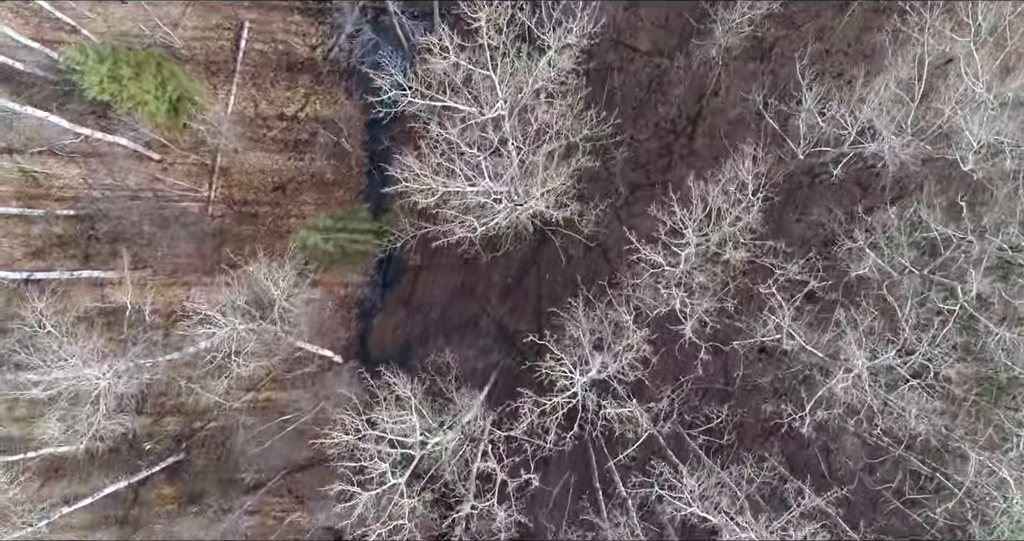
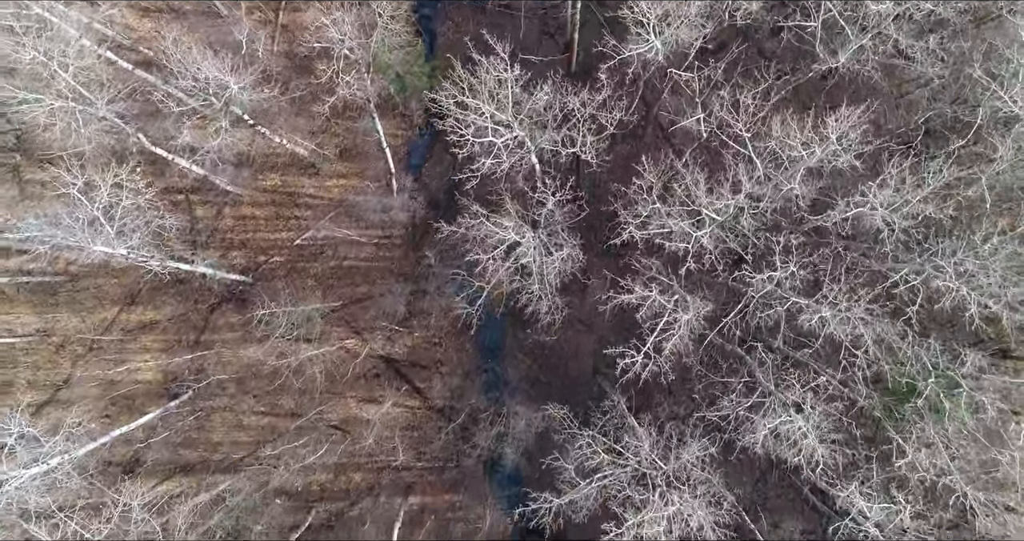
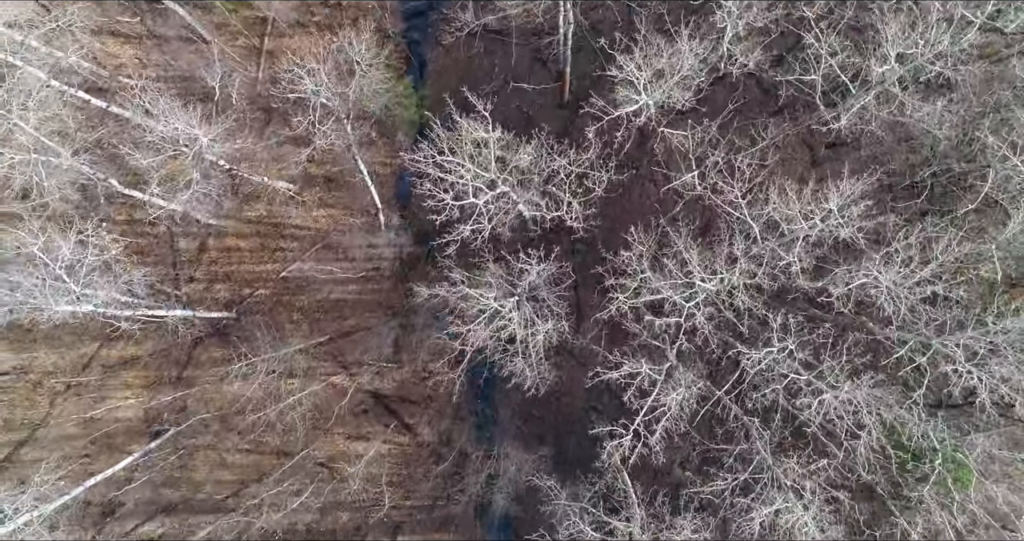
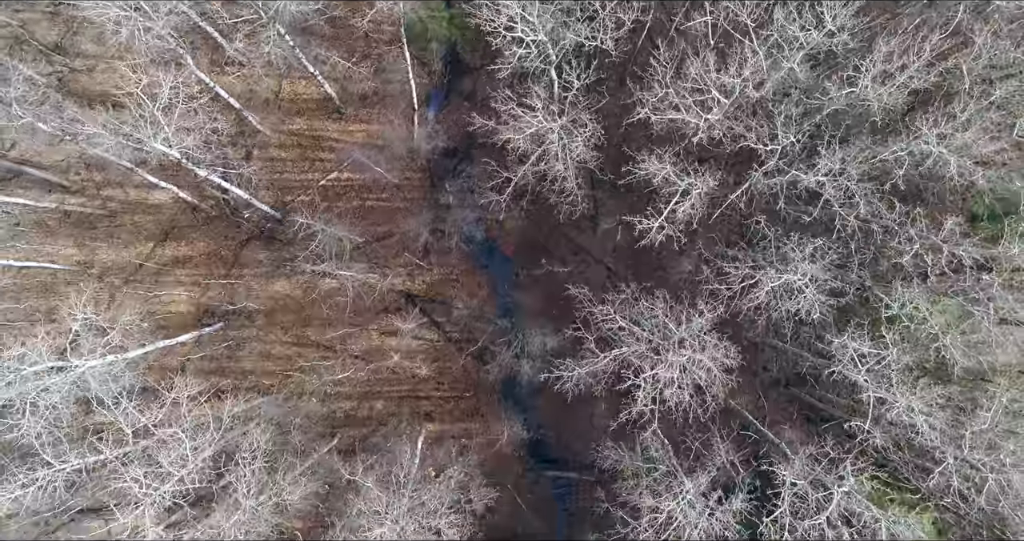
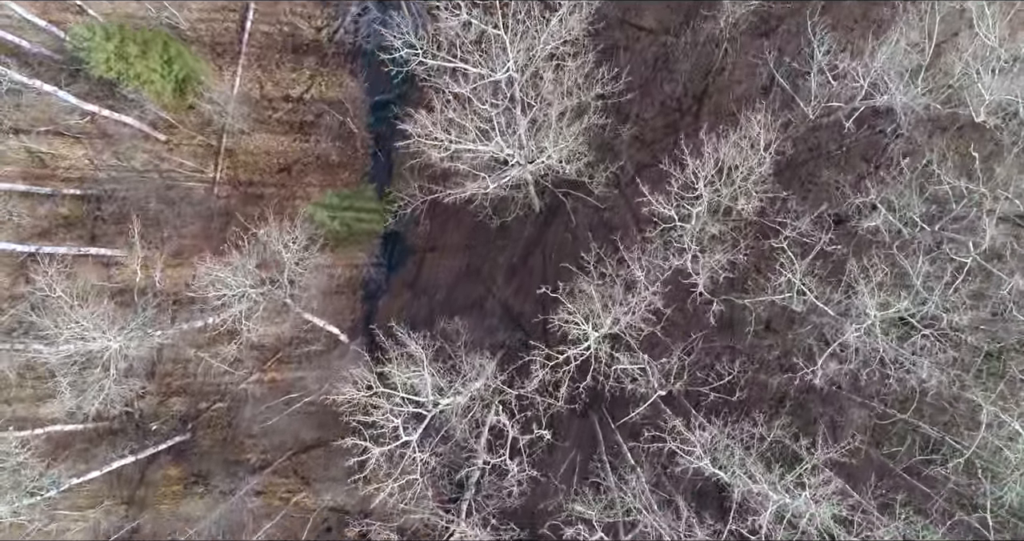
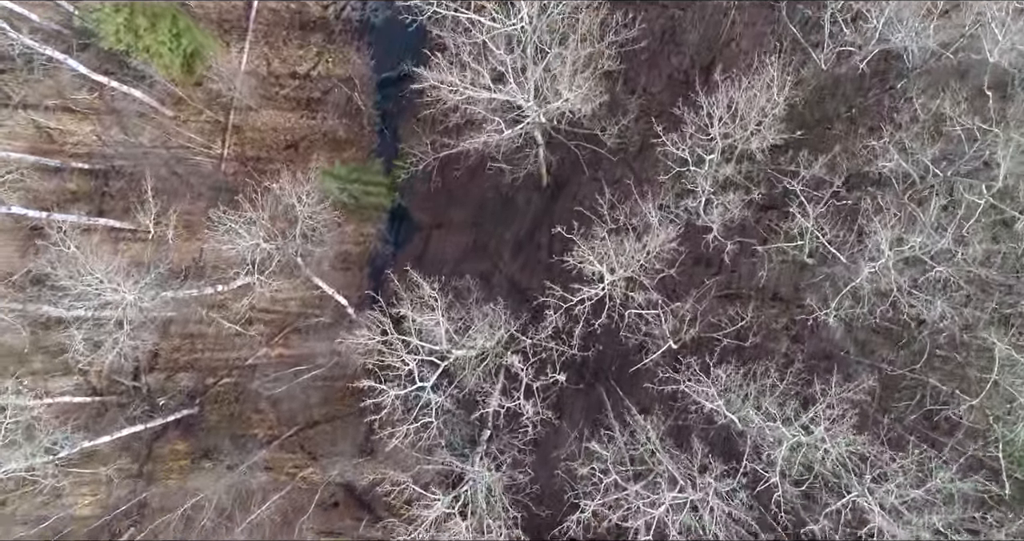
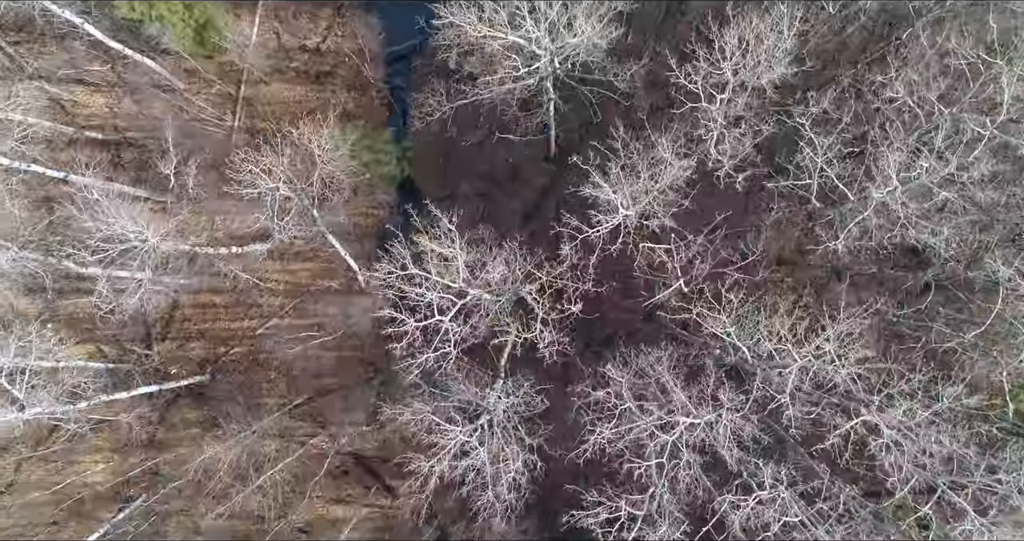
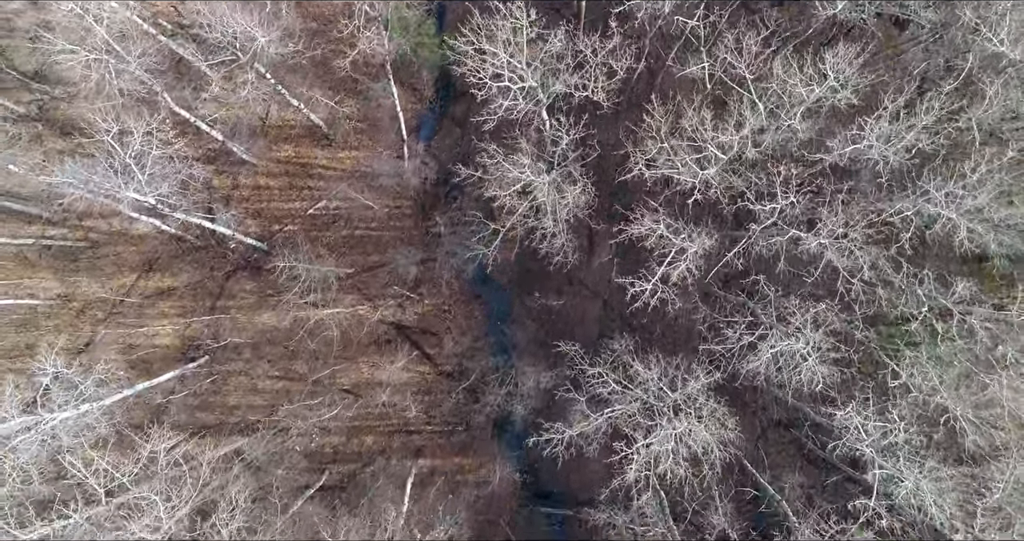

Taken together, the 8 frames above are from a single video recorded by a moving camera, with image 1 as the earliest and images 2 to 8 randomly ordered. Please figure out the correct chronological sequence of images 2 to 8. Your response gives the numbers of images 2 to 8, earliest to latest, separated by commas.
5, 6, 7, 3, 2, 8, 4
